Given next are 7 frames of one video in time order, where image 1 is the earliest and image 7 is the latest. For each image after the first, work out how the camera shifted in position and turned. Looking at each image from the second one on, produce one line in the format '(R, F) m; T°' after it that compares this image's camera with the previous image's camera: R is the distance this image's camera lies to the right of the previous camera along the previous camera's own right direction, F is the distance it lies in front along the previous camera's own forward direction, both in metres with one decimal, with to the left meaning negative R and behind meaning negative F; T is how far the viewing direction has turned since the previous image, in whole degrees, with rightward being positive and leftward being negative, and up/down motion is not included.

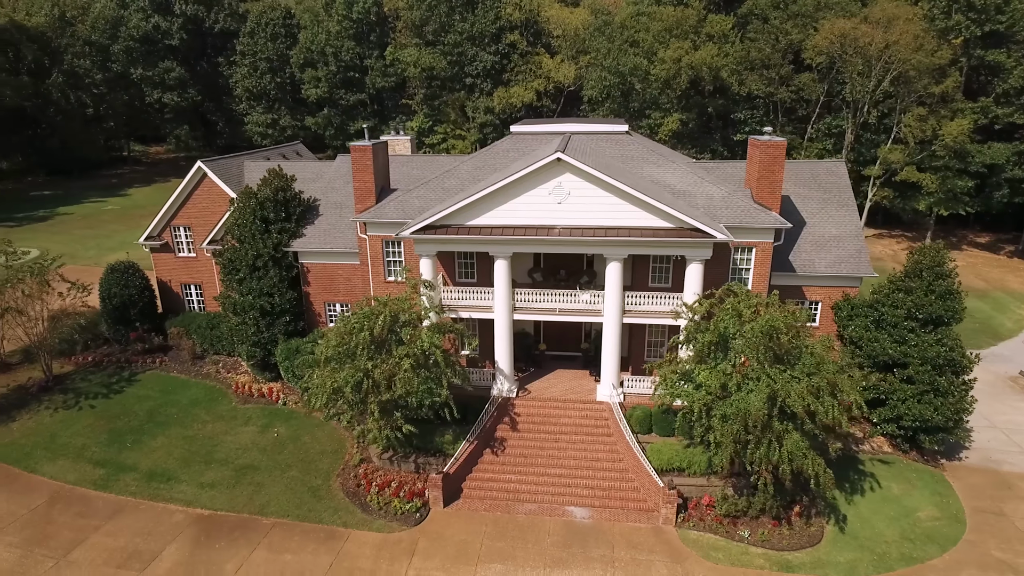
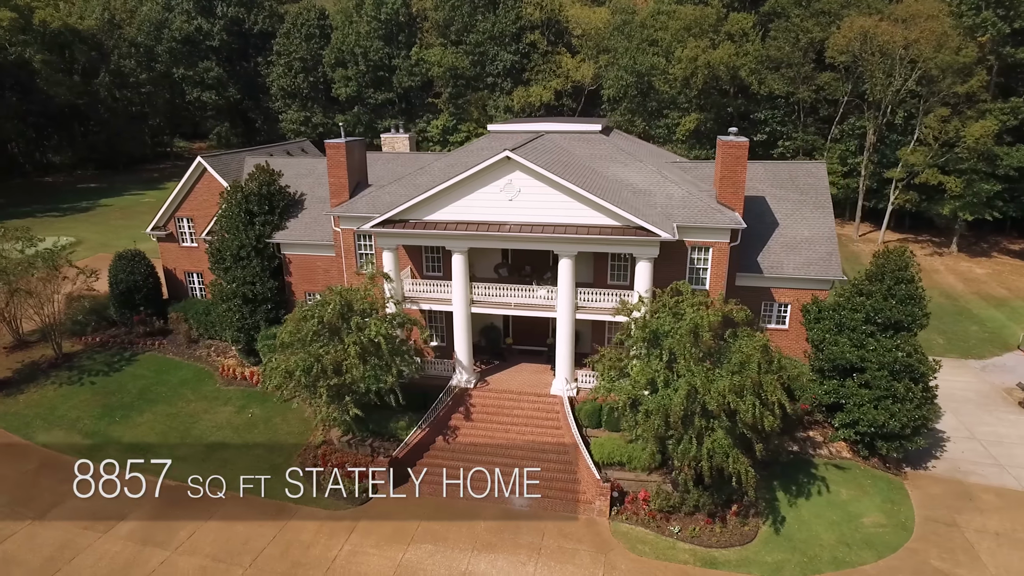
(+3.3, -0.5) m; -4°
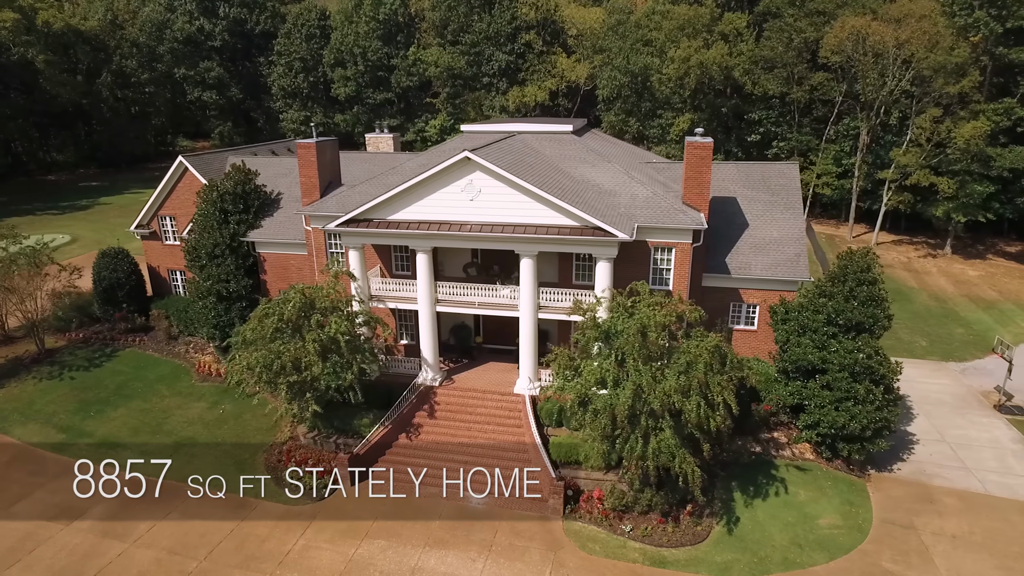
(+1.7, -0.2) m; -1°
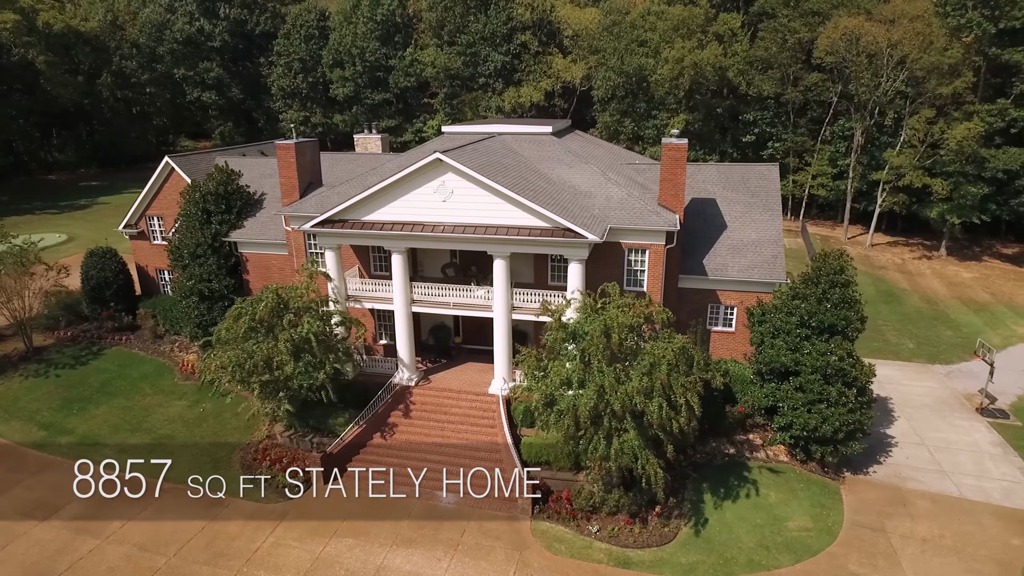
(+1.2, -0.1) m; -1°
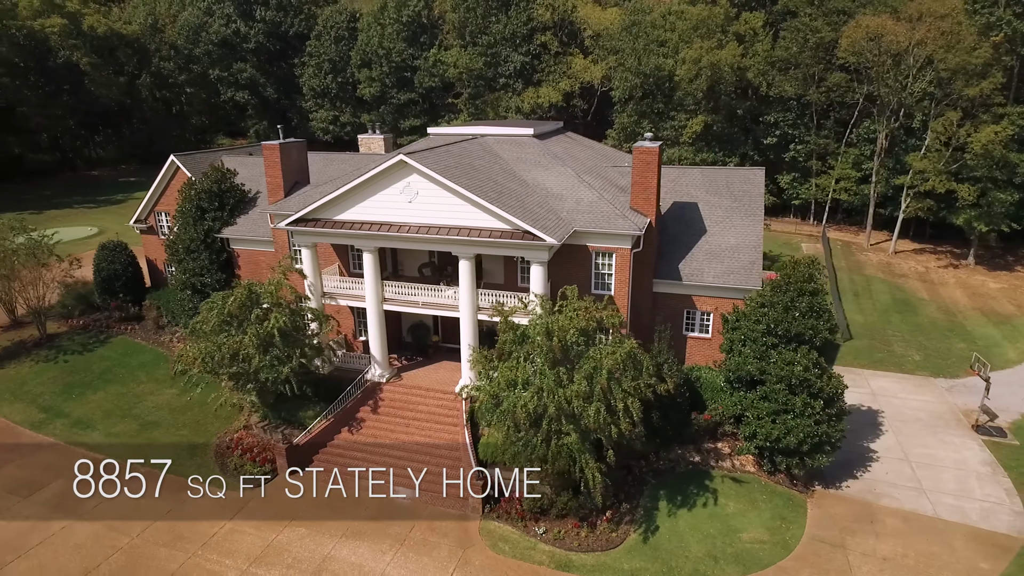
(+2.7, -0.1) m; -4°
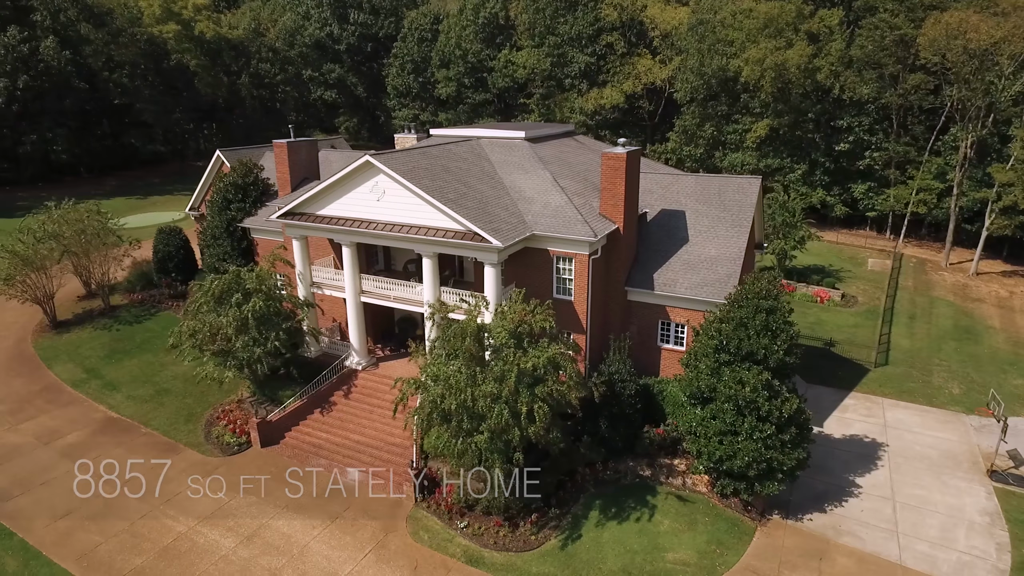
(+5.2, 0.0) m; -9°
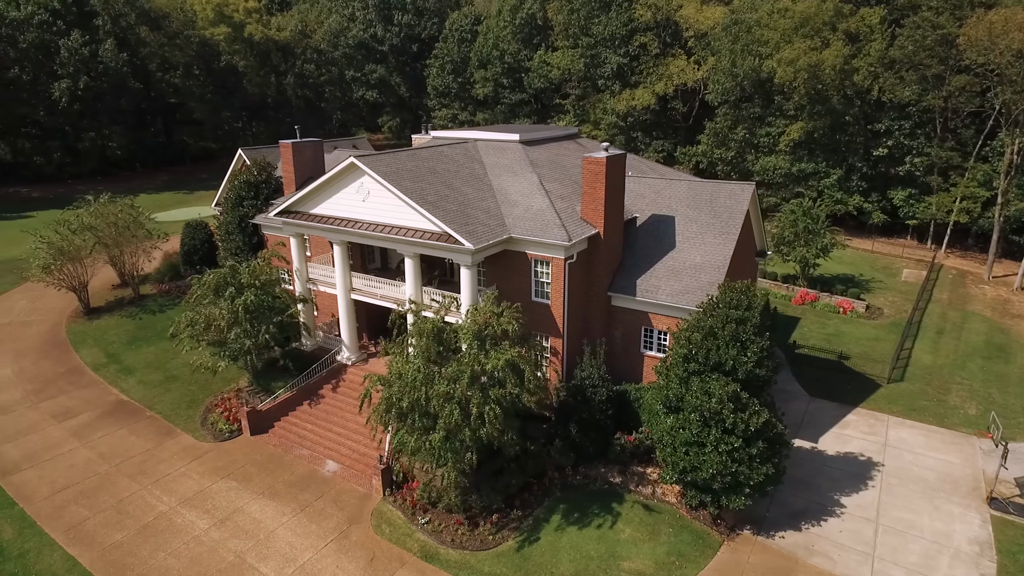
(+2.7, -0.1) m; -5°
